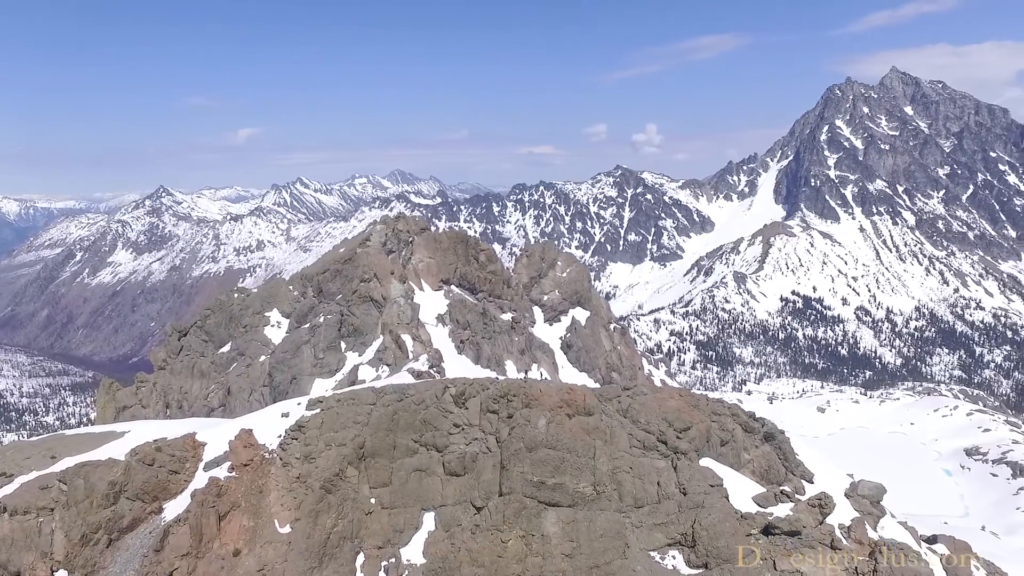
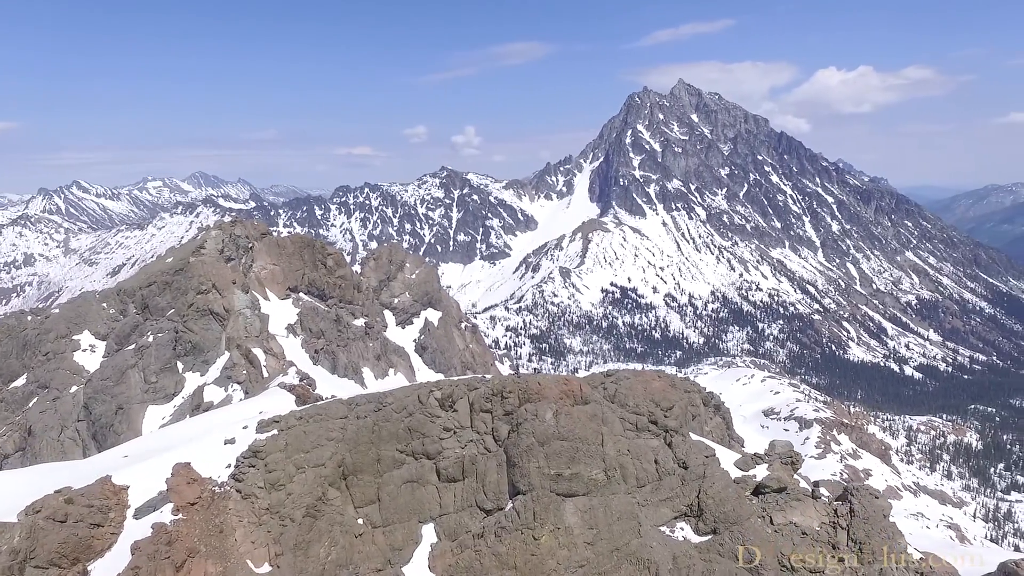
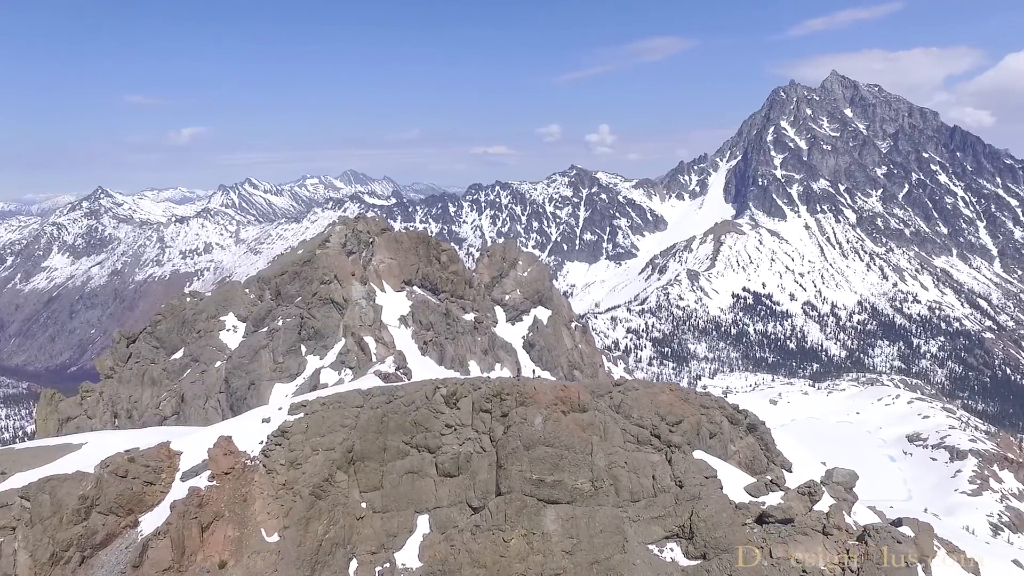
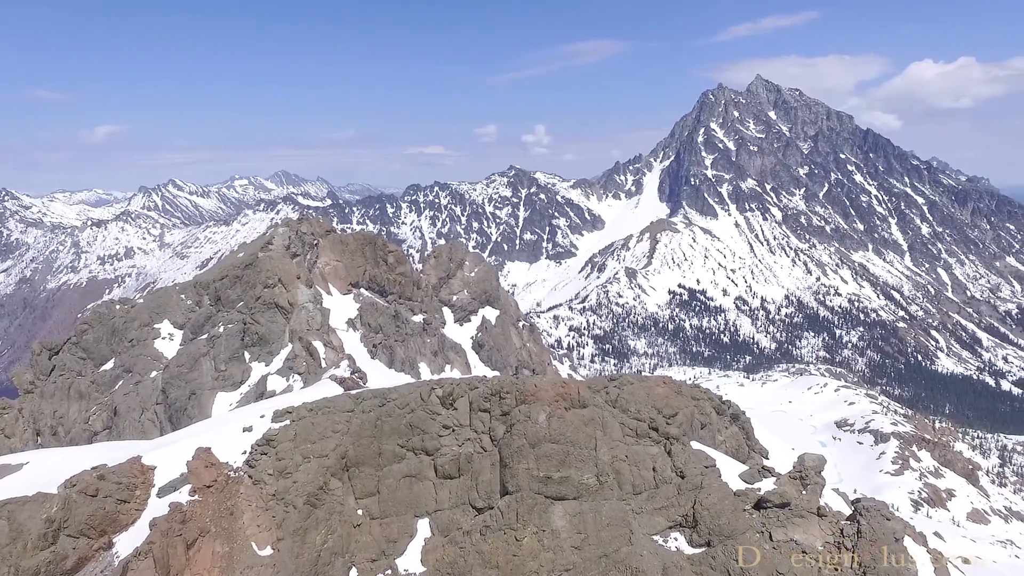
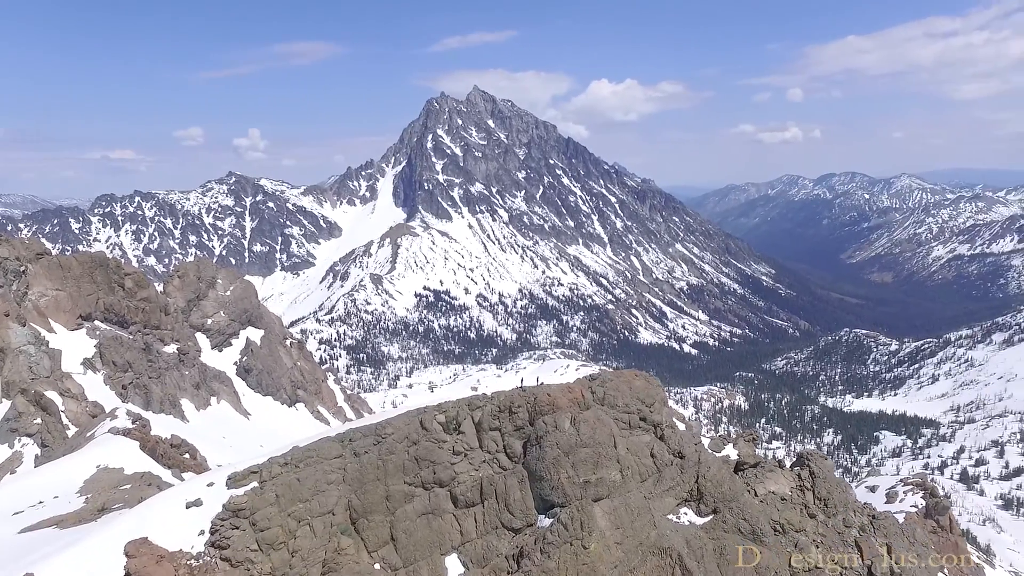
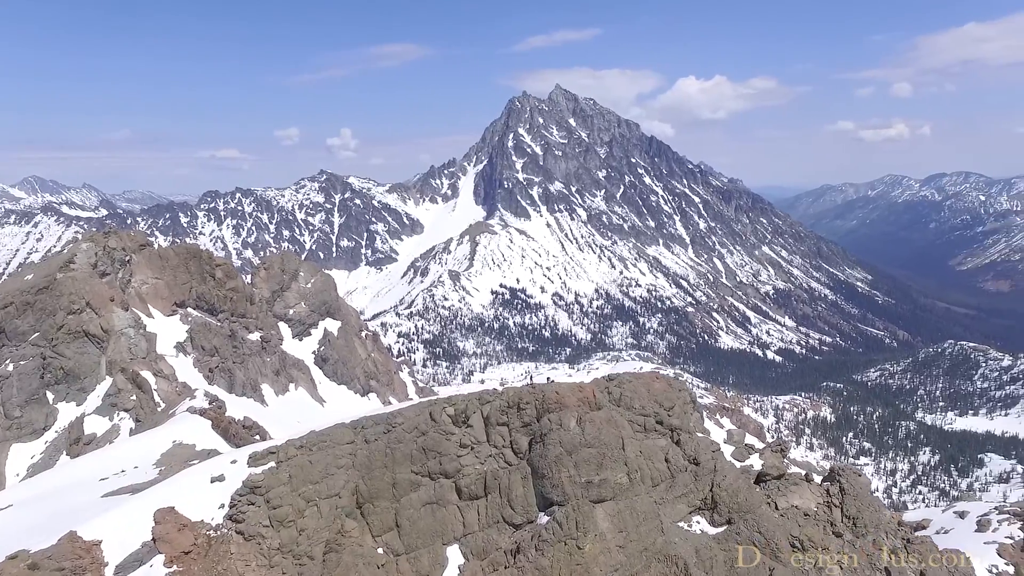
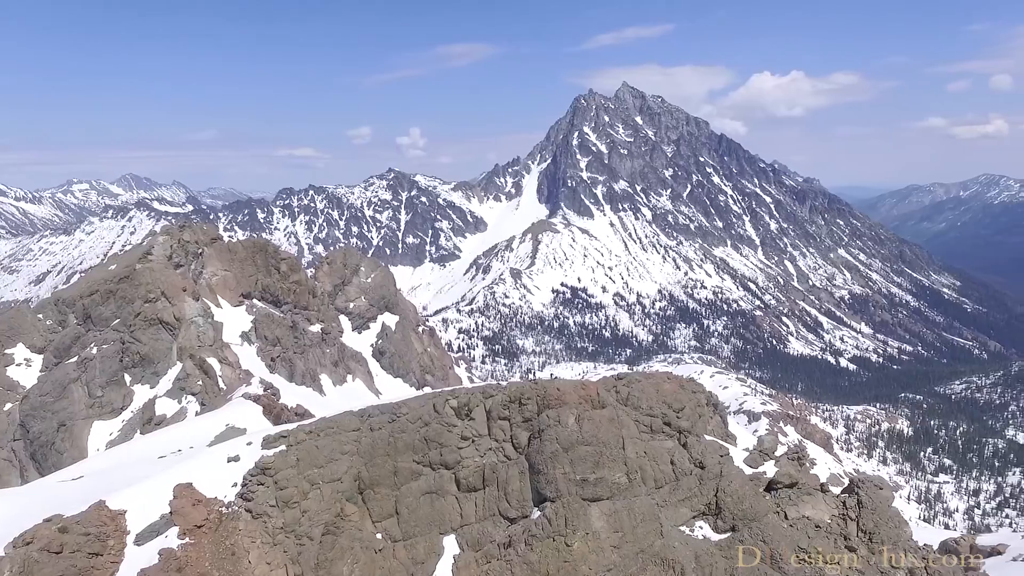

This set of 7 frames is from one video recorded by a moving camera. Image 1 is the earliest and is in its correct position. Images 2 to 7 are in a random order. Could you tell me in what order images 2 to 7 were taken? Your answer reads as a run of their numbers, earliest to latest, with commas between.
3, 4, 2, 7, 6, 5
